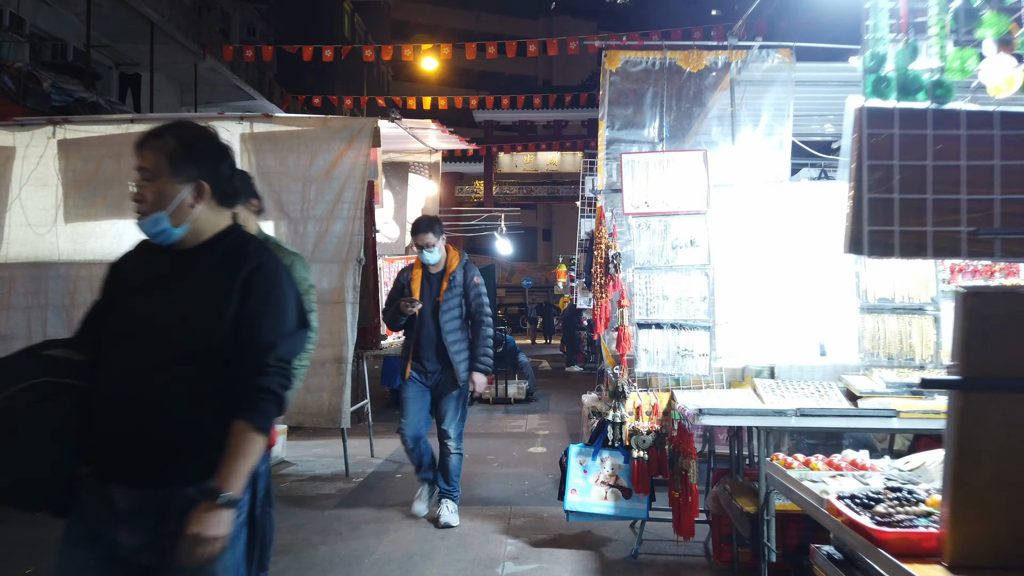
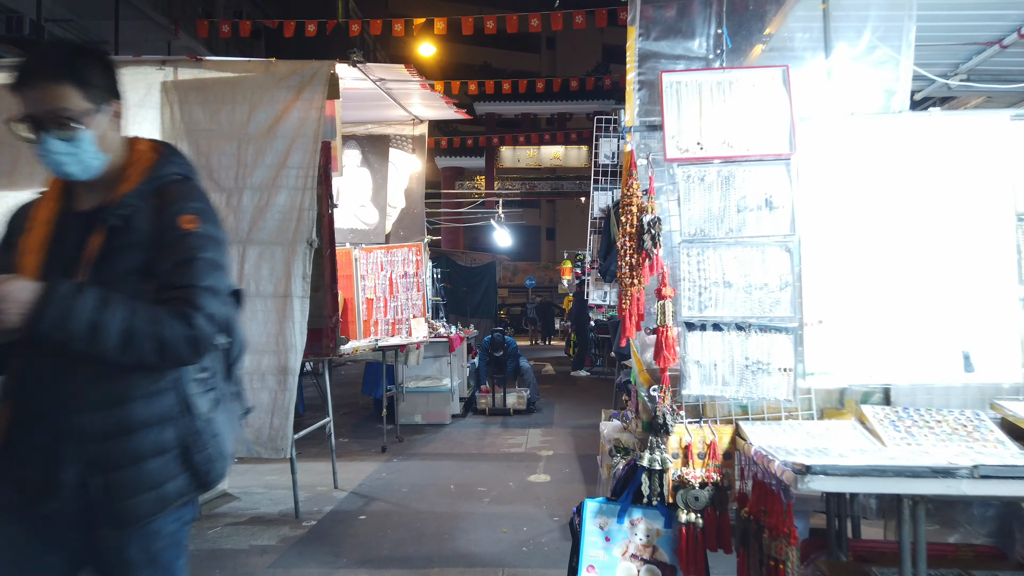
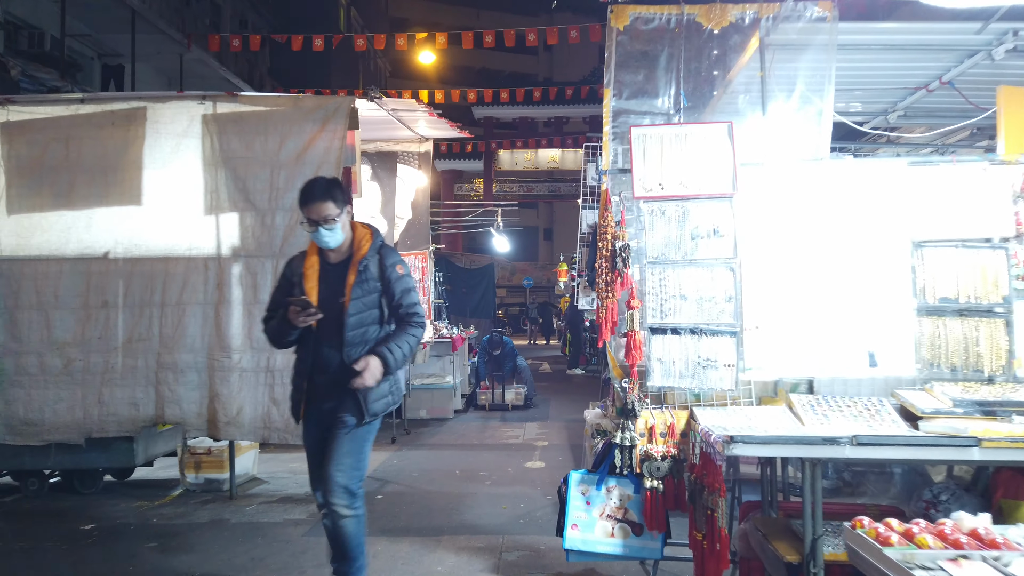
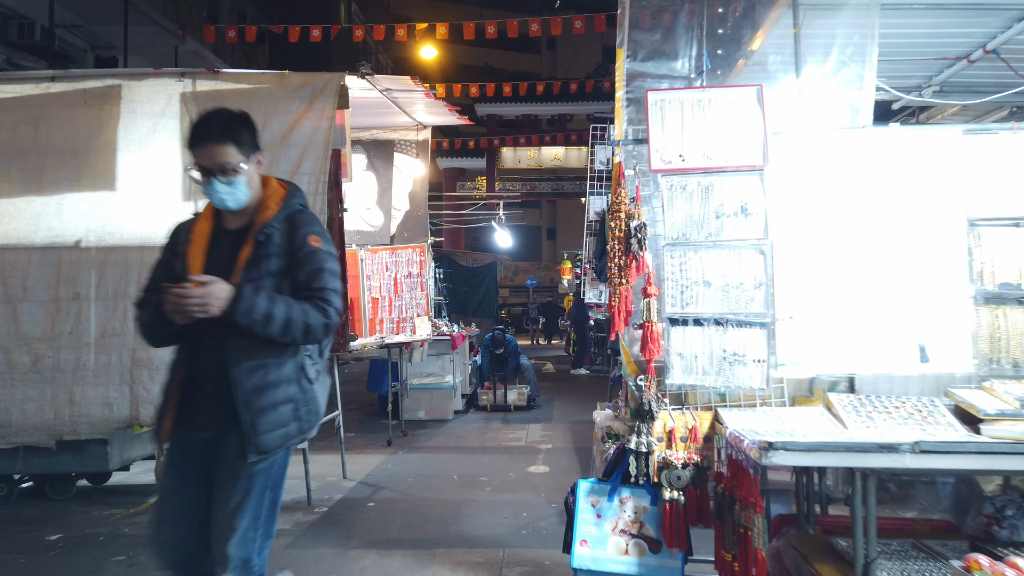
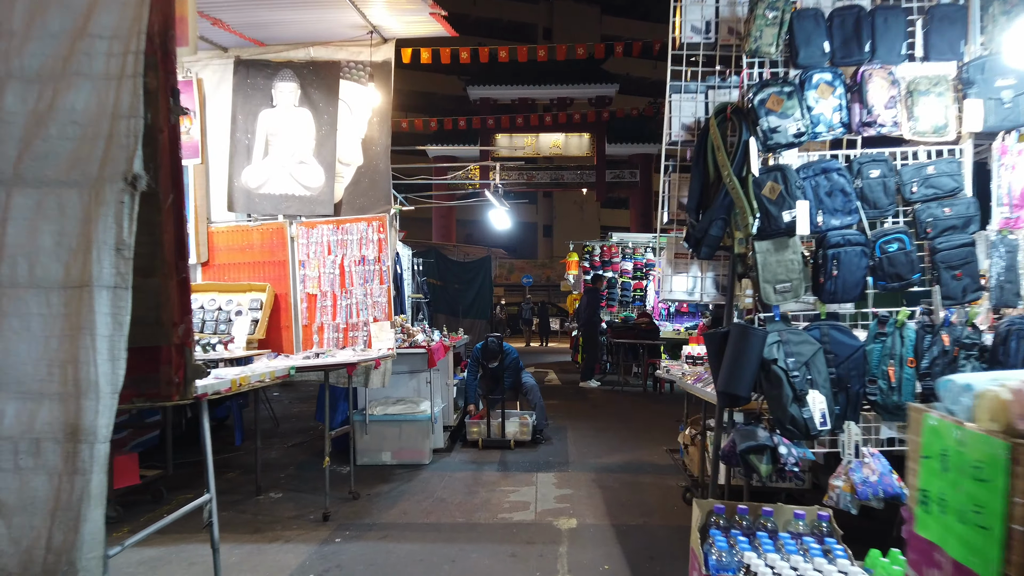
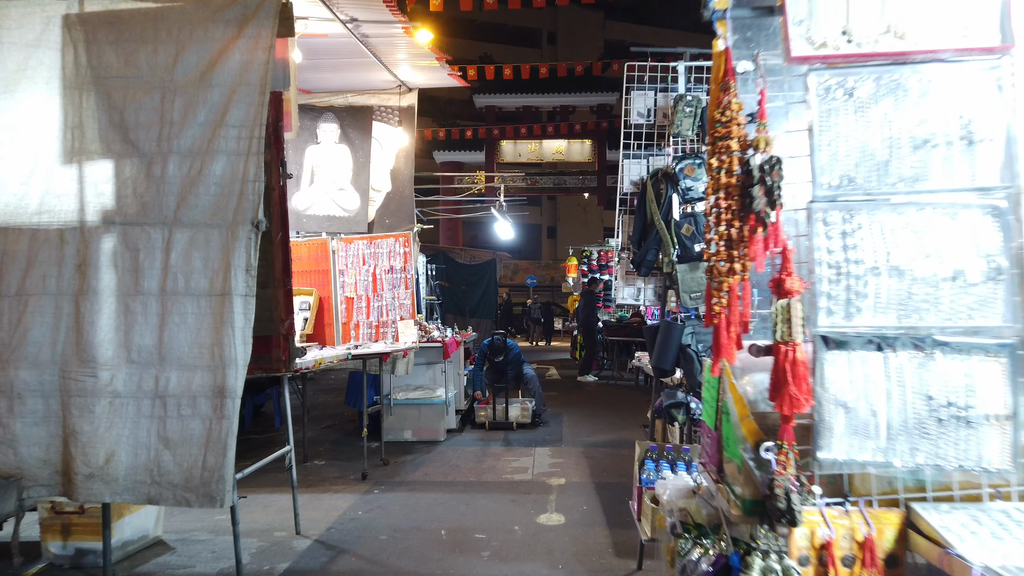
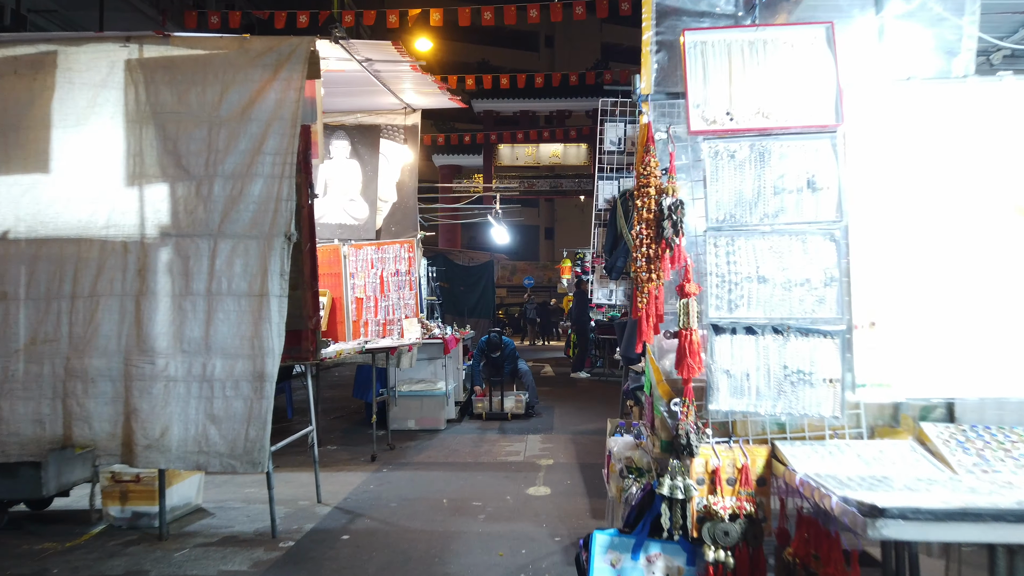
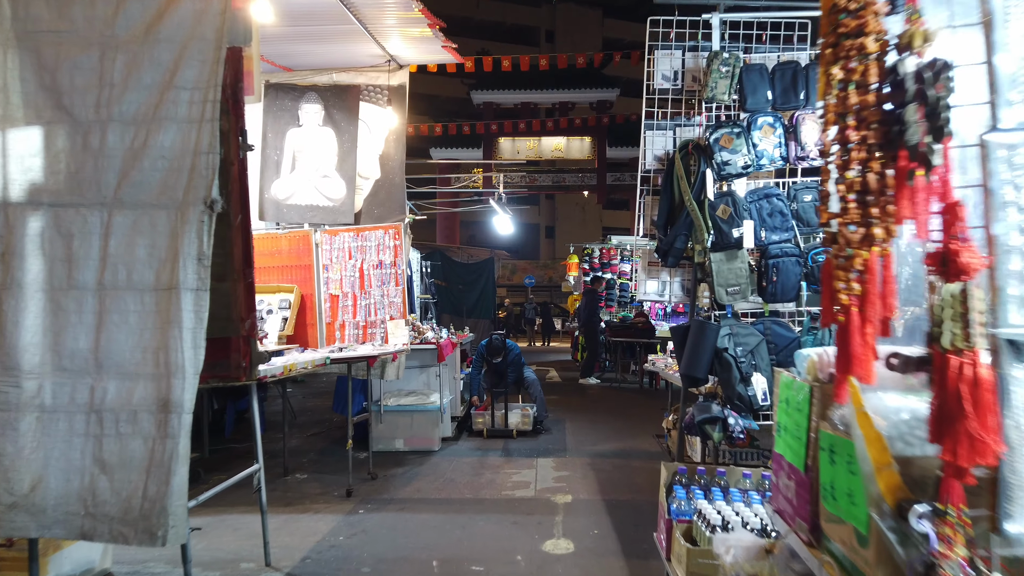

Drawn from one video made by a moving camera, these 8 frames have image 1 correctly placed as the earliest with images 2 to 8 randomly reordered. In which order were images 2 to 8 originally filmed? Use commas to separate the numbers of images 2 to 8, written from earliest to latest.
3, 4, 2, 7, 6, 8, 5
